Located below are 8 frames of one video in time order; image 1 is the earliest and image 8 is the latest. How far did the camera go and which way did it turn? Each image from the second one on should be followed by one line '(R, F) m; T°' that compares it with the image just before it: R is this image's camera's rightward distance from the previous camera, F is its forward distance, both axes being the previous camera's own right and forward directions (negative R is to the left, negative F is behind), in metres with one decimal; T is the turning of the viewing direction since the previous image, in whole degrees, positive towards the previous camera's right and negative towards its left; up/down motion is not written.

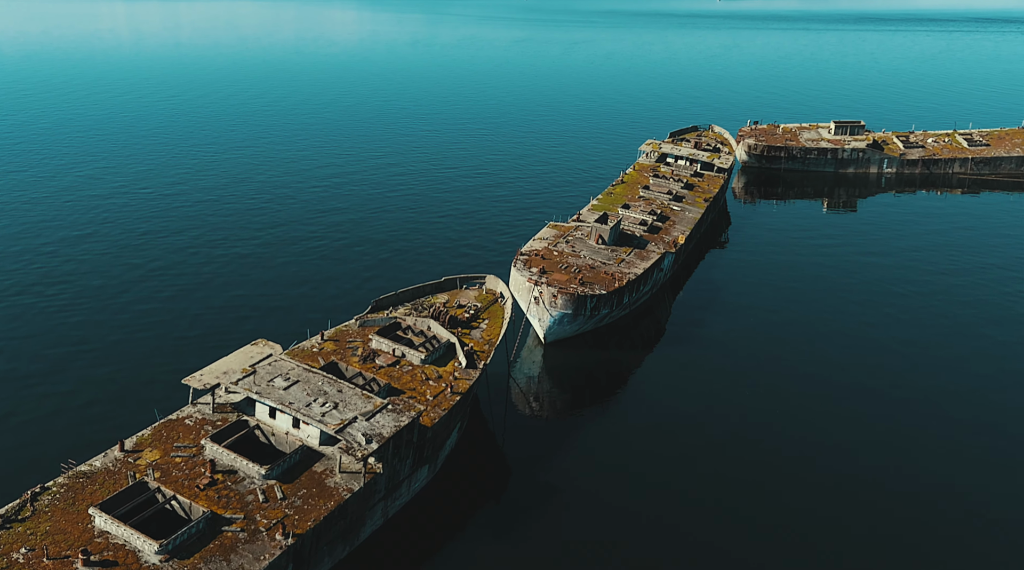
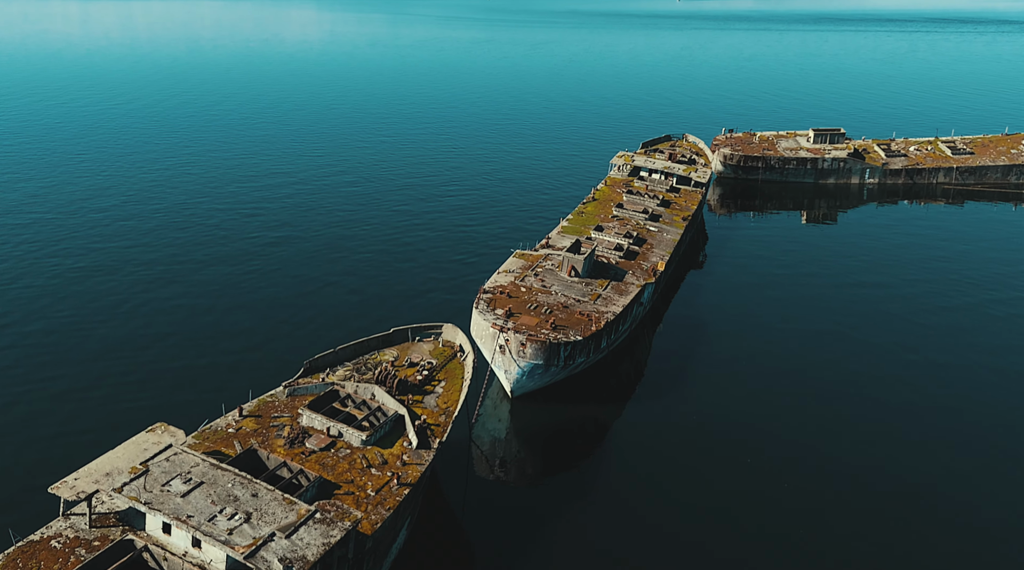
(+0.3, +11.0) m; +2°
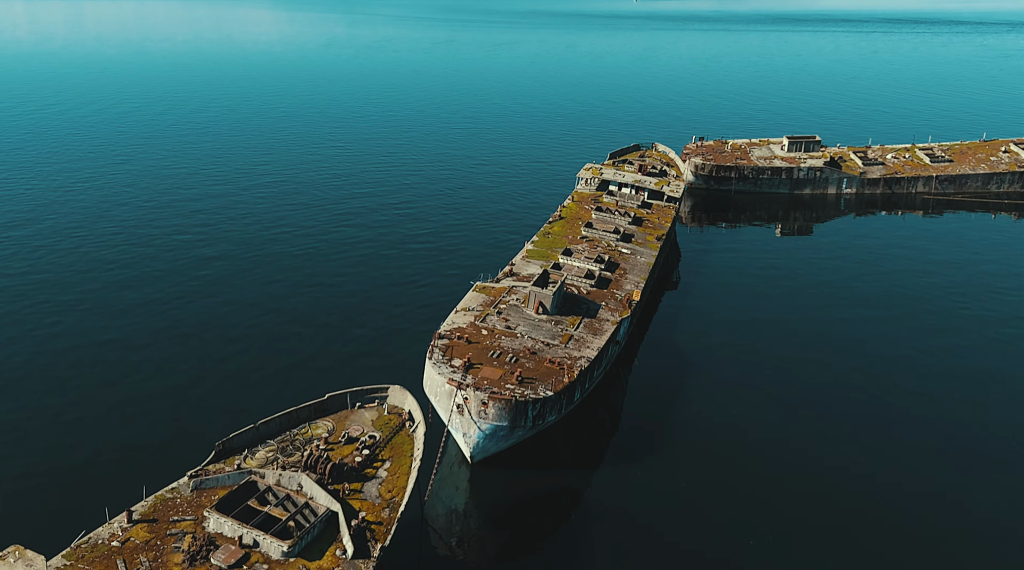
(+0.2, +10.0) m; +2°
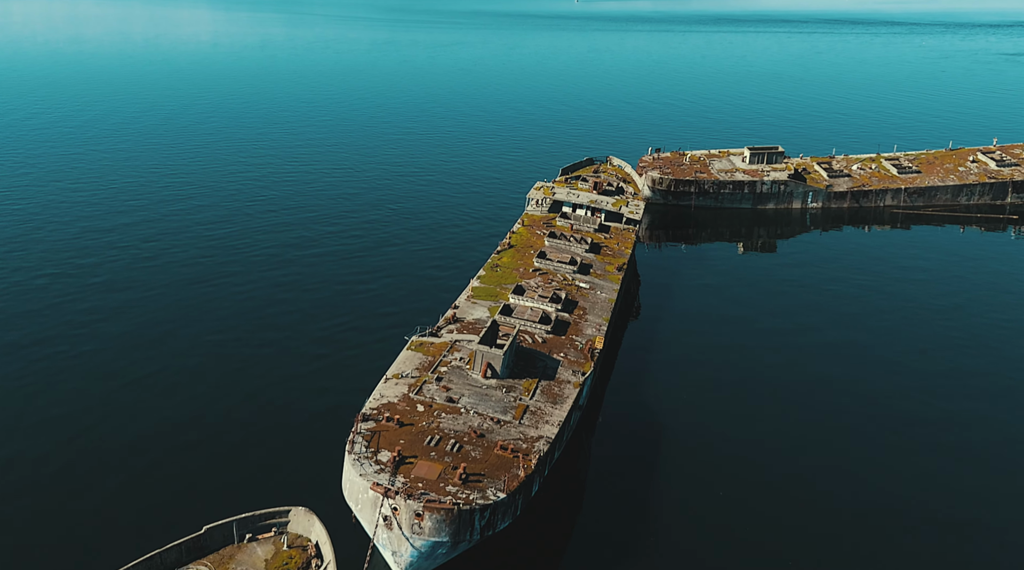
(+0.4, +12.4) m; +3°
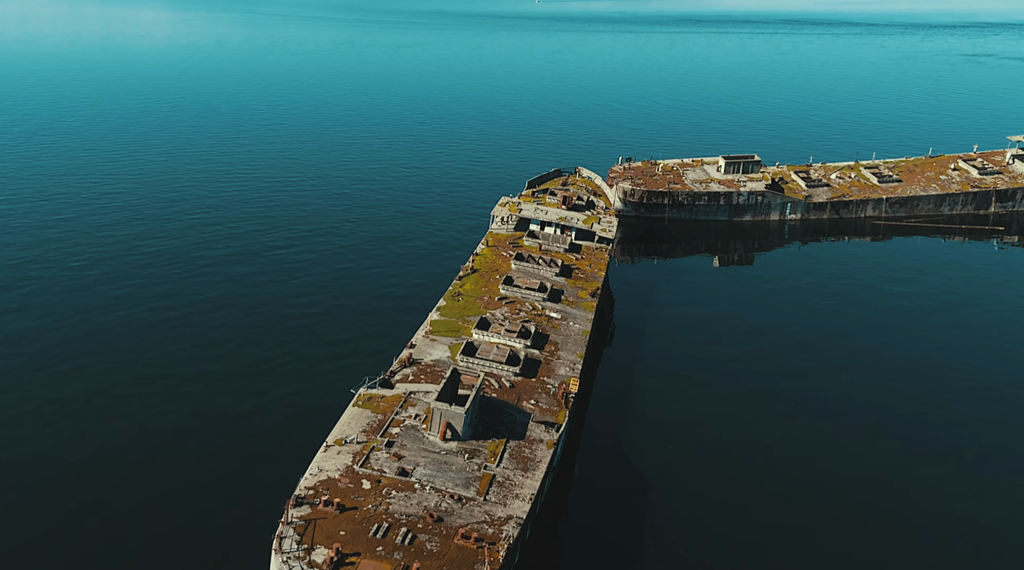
(+0.2, +8.5) m; +2°
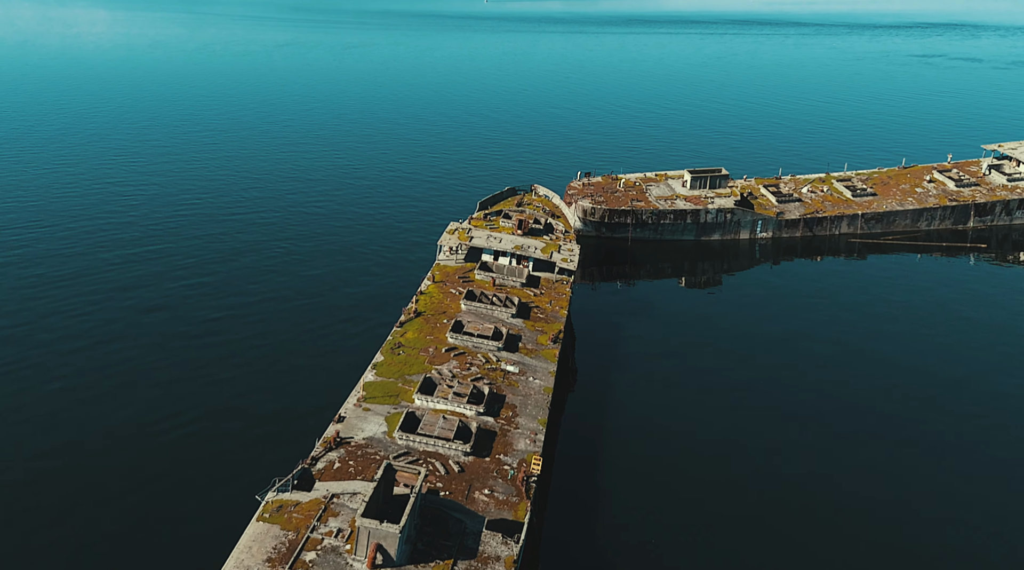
(+0.4, +11.3) m; +3°
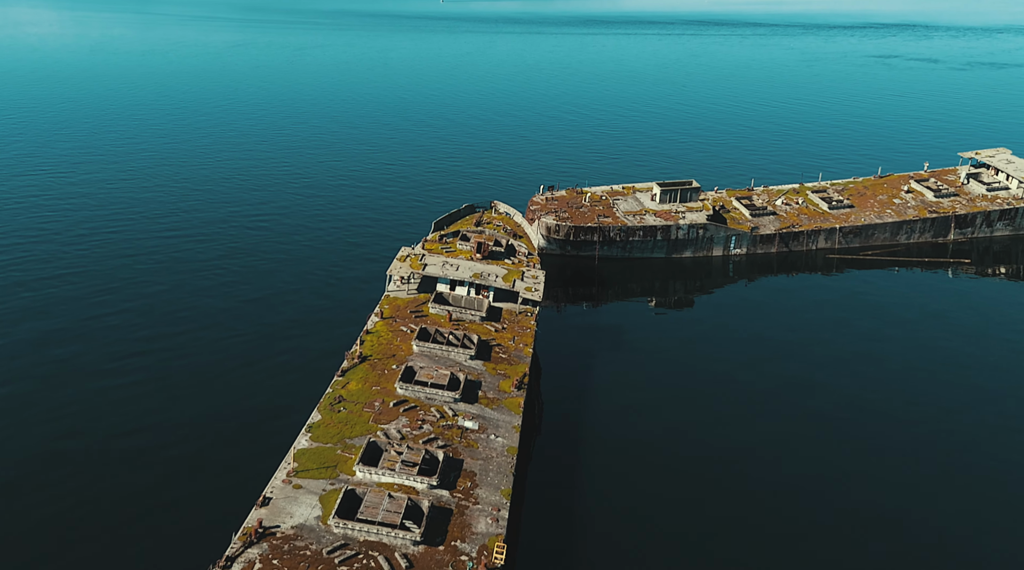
(+0.2, +8.9) m; +2°
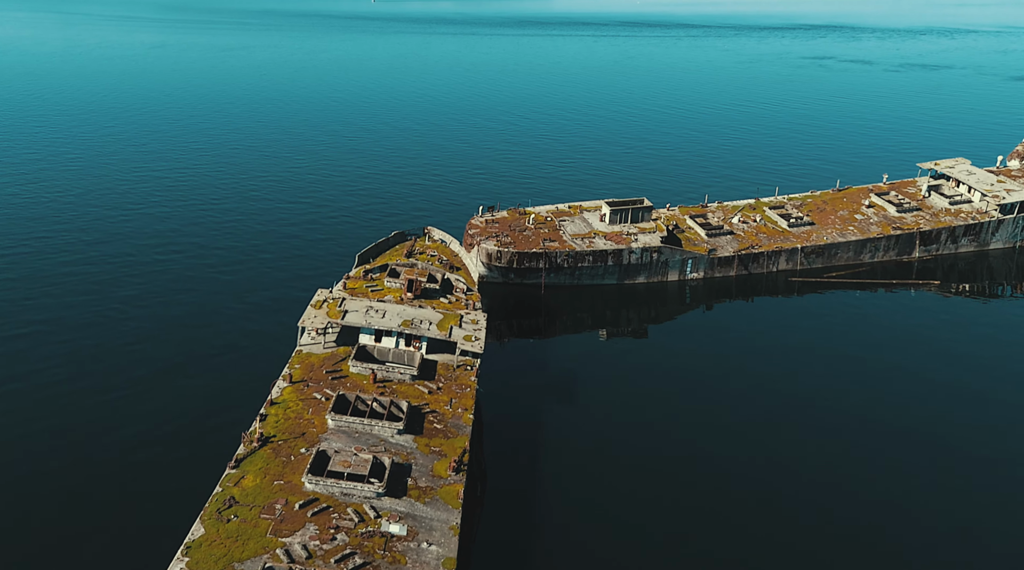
(+0.3, +11.7) m; +4°
